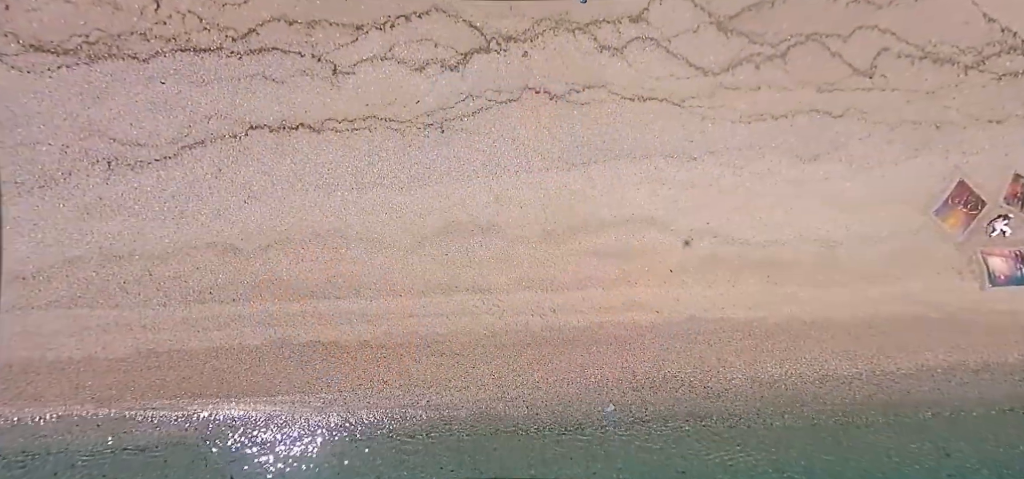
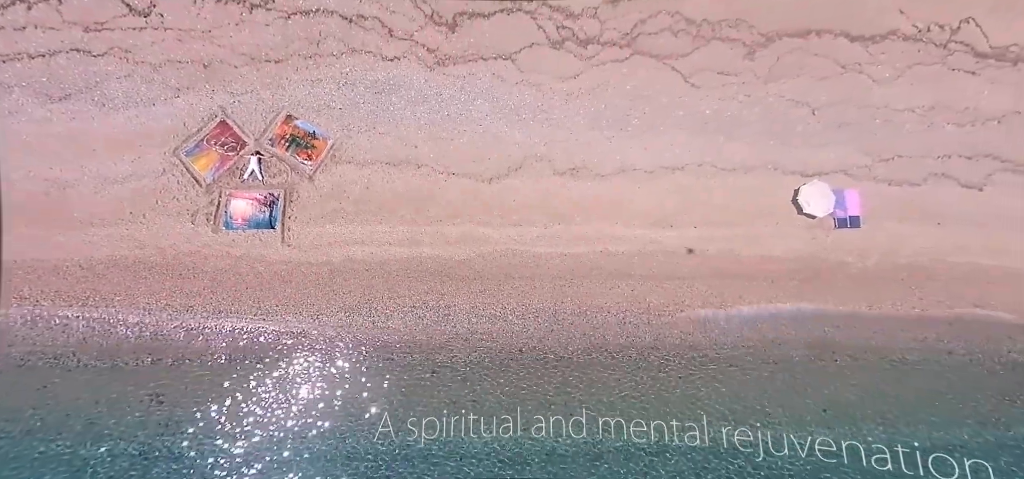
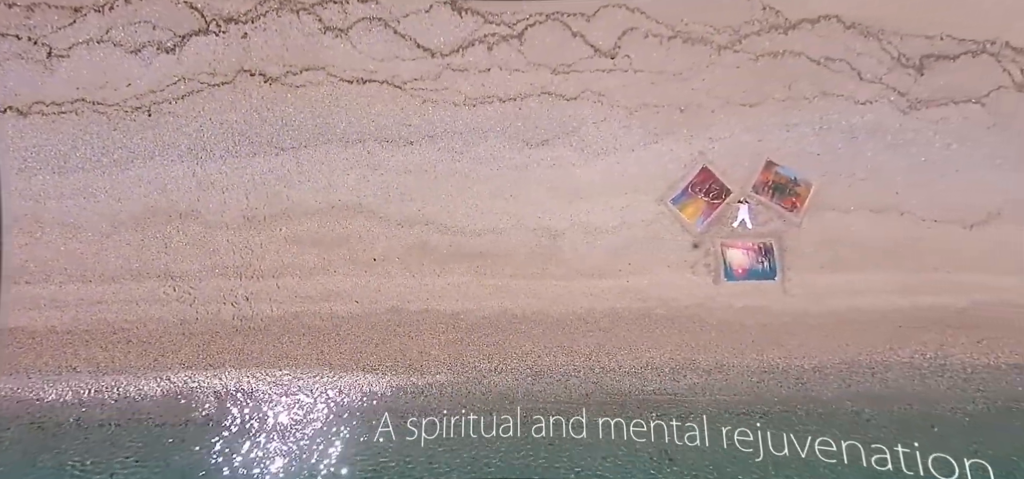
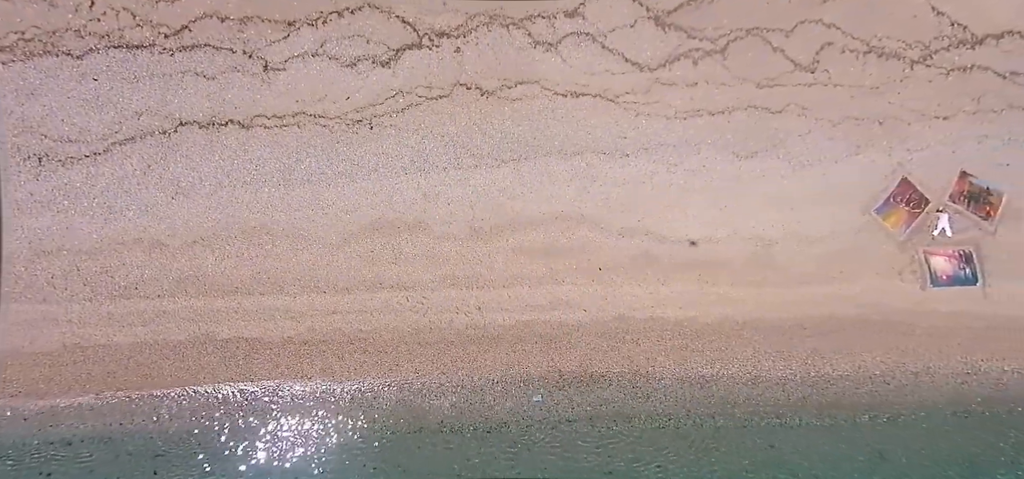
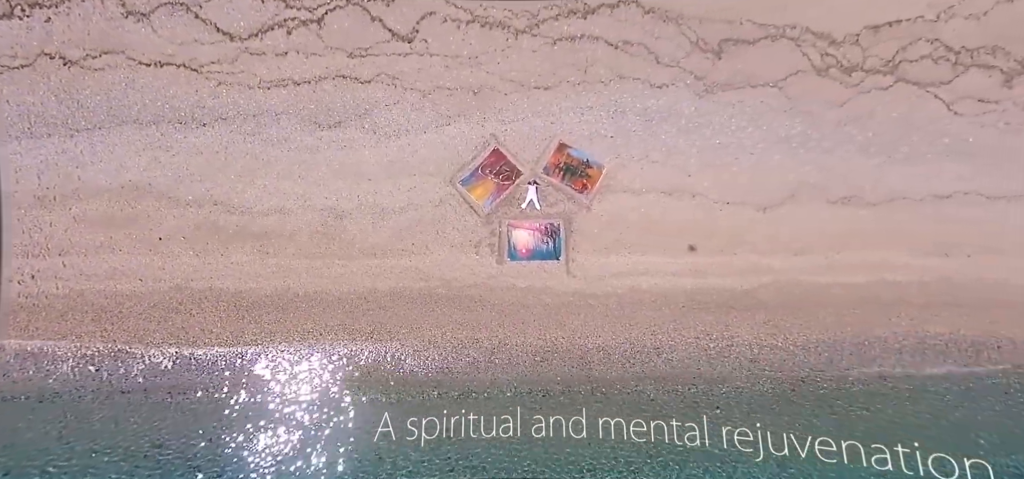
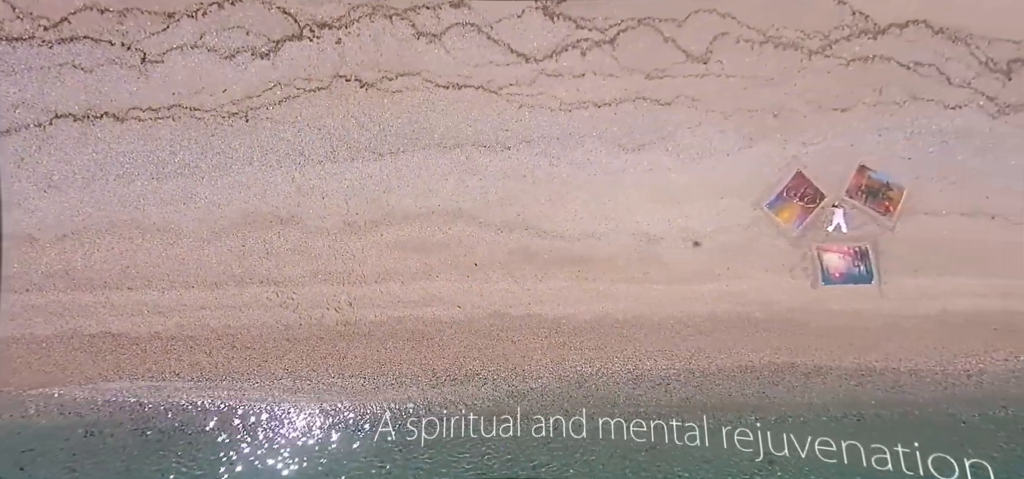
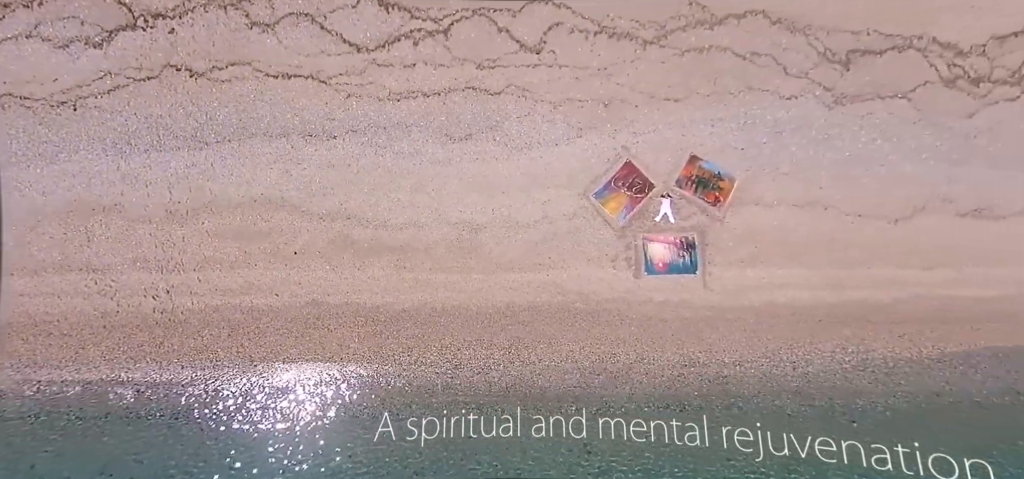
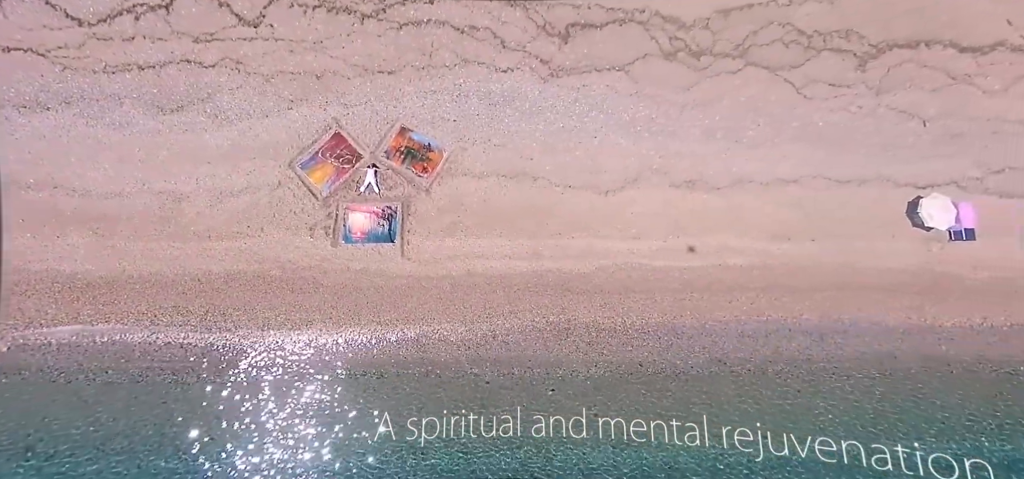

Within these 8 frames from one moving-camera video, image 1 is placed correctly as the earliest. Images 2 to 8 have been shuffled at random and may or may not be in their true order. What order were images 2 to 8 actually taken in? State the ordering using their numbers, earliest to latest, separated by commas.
4, 6, 3, 7, 5, 8, 2
